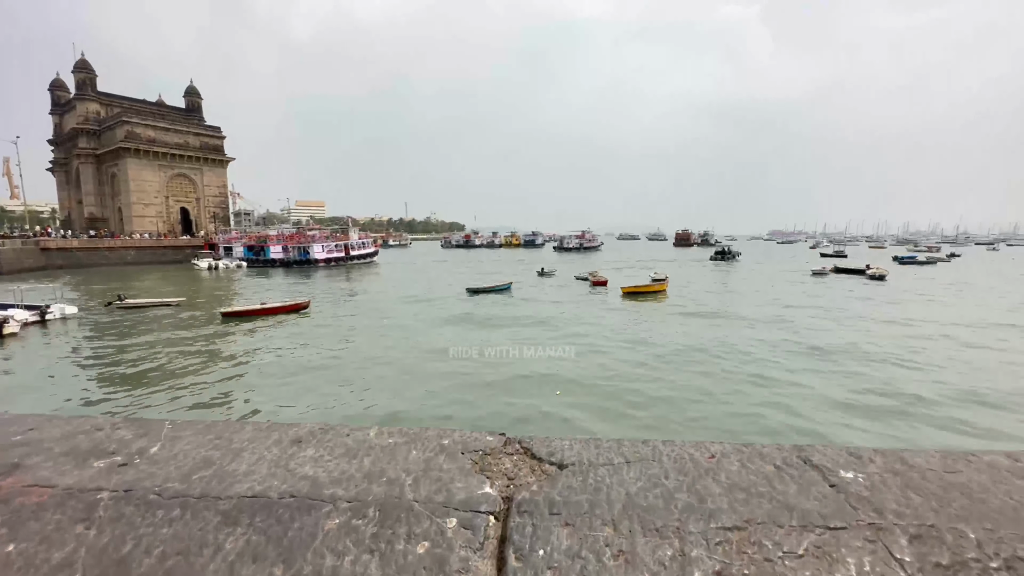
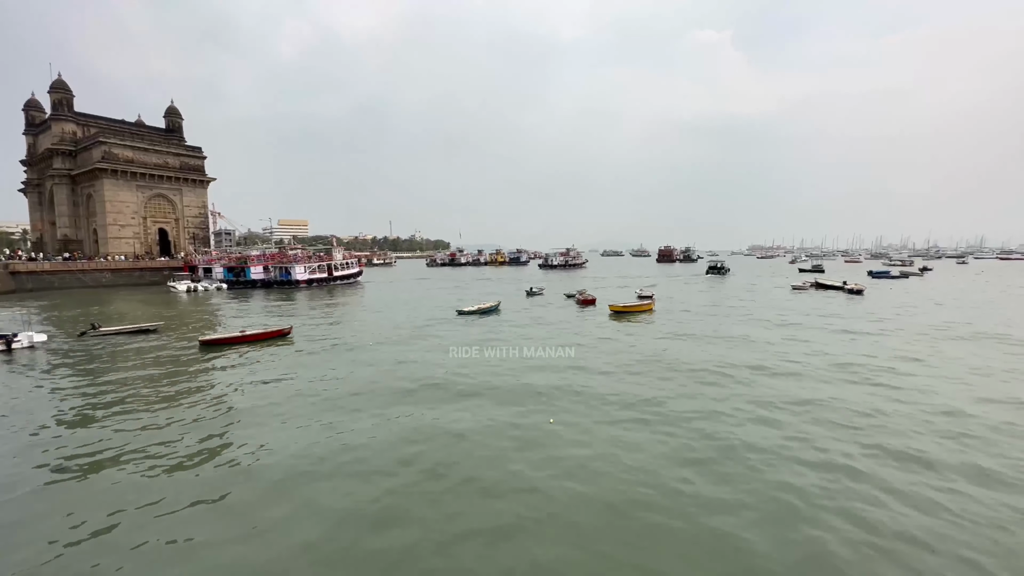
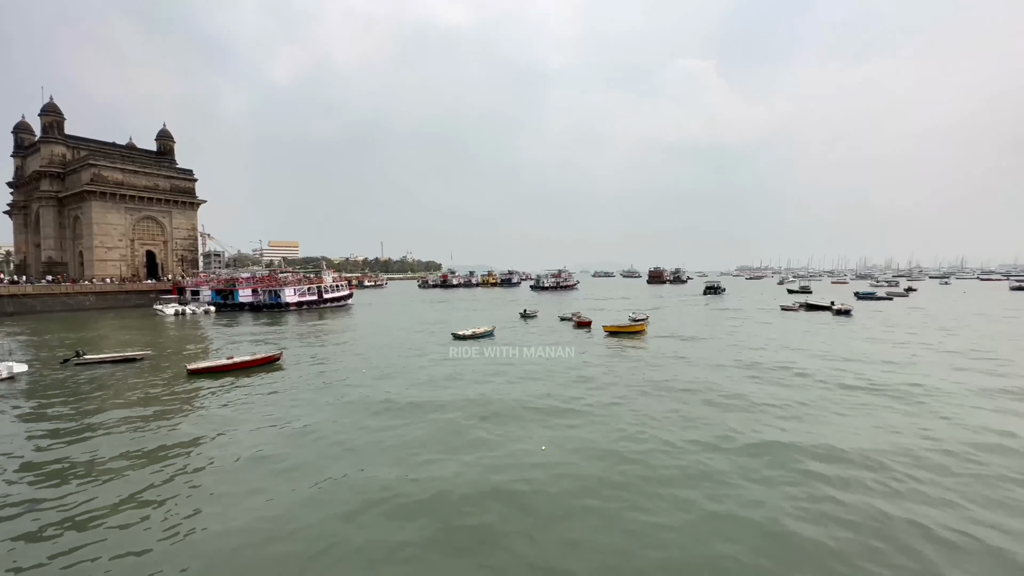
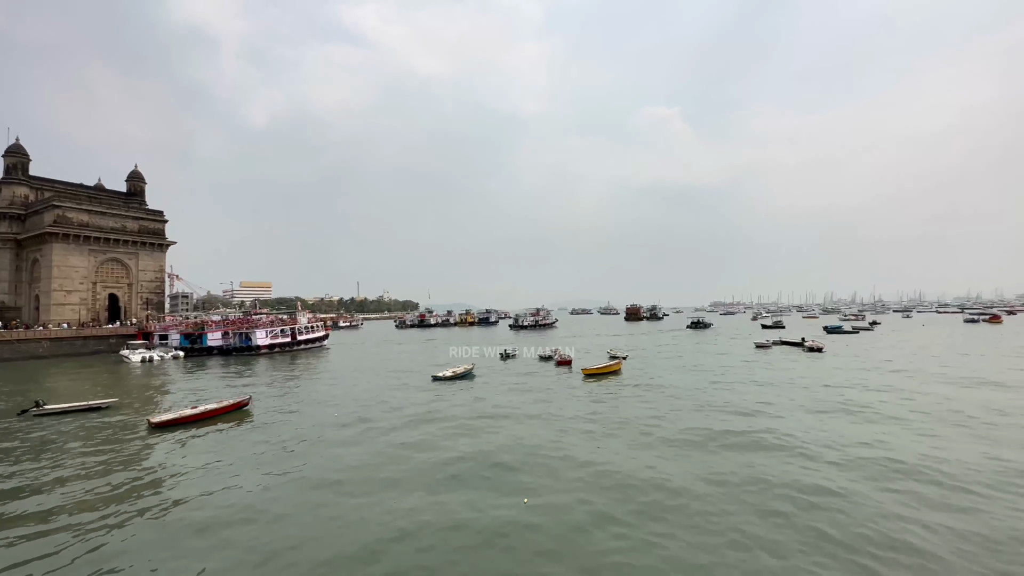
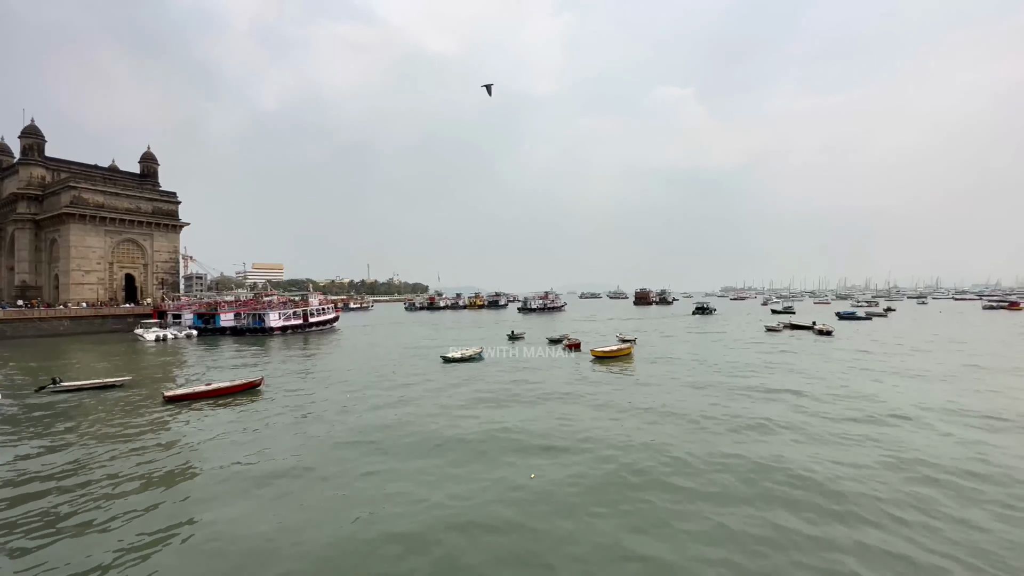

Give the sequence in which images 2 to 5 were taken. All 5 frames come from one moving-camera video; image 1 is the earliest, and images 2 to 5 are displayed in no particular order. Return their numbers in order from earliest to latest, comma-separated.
2, 3, 5, 4
